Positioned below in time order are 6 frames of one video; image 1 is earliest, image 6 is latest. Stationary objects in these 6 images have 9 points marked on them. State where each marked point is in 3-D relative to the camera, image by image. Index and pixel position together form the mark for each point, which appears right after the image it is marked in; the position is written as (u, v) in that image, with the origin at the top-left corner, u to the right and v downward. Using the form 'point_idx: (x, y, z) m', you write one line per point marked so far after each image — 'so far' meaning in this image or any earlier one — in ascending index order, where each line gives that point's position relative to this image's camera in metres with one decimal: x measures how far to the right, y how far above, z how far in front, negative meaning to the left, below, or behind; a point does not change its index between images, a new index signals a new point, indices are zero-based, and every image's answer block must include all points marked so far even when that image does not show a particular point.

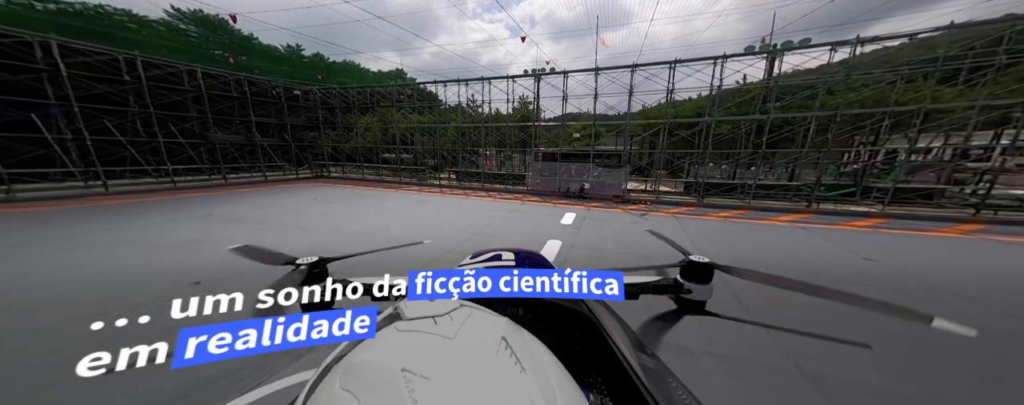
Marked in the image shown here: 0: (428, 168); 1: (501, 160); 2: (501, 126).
0: (-3.7, +1.5, +12.7) m
1: (-0.3, +1.8, +11.5) m
2: (-0.4, +3.2, +11.6) m
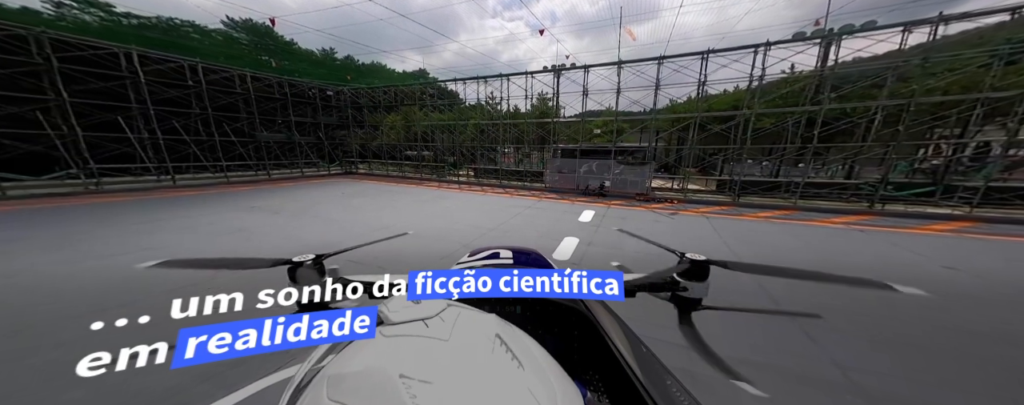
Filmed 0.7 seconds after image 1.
0: (-2.9, +1.7, +12.8) m
1: (+0.4, +1.9, +11.4) m
2: (+0.4, +3.3, +11.5) m
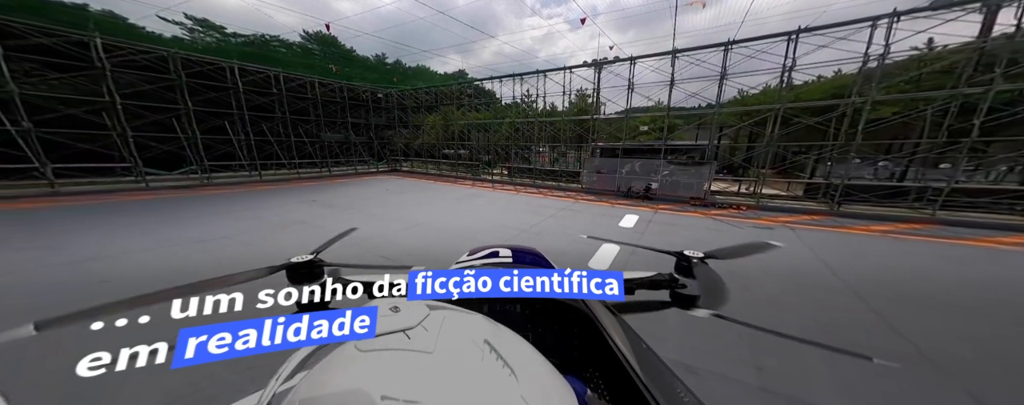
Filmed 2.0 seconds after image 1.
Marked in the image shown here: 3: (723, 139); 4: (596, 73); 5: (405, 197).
0: (-1.4, +1.8, +12.8) m
1: (+1.7, +1.8, +11.0) m
2: (+1.8, +3.3, +11.2) m
3: (+7.6, +2.3, +10.4) m
4: (+2.0, +3.0, +6.5) m
5: (-3.5, +0.2, +8.8) m
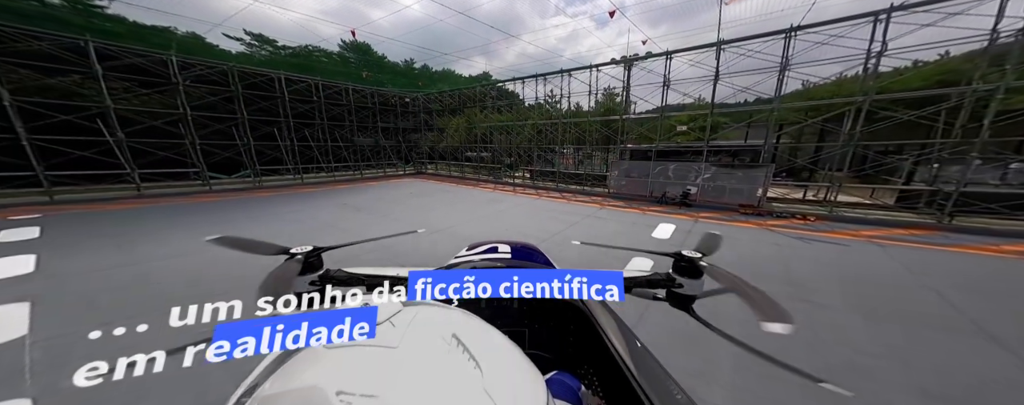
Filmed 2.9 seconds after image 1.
0: (-0.4, +1.6, +12.6) m
1: (+2.6, +1.7, +10.7) m
2: (+2.7, +3.1, +10.9) m
3: (+8.4, +2.1, +9.6) m
4: (+2.5, +2.9, +6.2) m
5: (-2.8, +0.1, +8.8) m
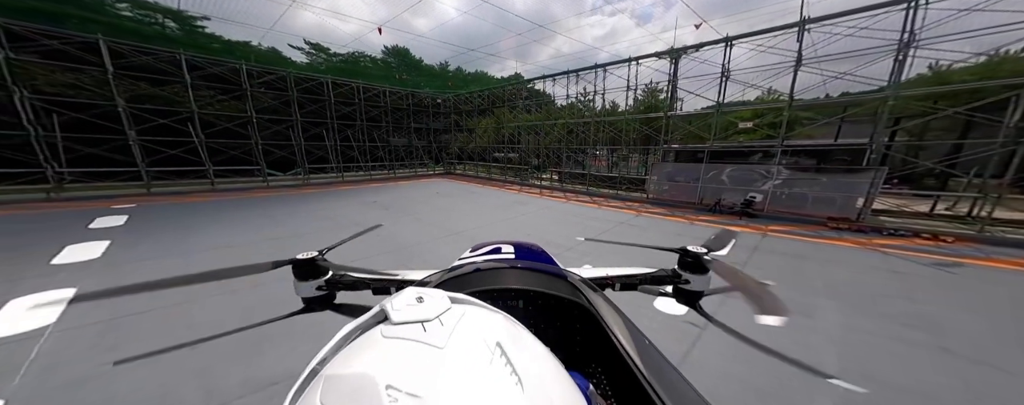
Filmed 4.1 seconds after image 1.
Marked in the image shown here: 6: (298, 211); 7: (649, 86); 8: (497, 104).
0: (+0.8, +1.5, +12.3) m
1: (+3.6, +1.5, +10.1) m
2: (+3.7, +2.9, +10.3) m
3: (+9.3, +1.8, +8.6) m
4: (+3.2, +2.8, +5.6) m
5: (-1.9, +0.1, +8.6) m
6: (-5.8, -0.2, +7.5) m
7: (+4.1, +3.5, +8.7) m
8: (-0.8, +5.1, +14.4) m
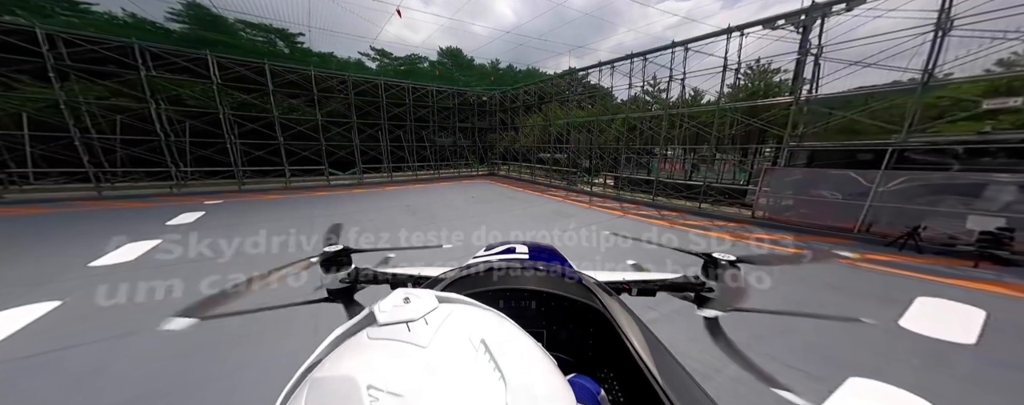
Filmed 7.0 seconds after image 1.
0: (+2.6, +1.3, +11.0) m
1: (+5.1, +1.1, +8.4) m
2: (+5.3, +2.6, +8.5) m
3: (+10.5, +1.3, +6.0) m
4: (+4.1, +2.5, +4.0) m
5: (-0.6, -0.1, +7.8) m
6: (-4.6, -0.2, +7.2) m
7: (+5.5, +3.2, +7.0) m
8: (+1.5, +4.8, +13.3) m
